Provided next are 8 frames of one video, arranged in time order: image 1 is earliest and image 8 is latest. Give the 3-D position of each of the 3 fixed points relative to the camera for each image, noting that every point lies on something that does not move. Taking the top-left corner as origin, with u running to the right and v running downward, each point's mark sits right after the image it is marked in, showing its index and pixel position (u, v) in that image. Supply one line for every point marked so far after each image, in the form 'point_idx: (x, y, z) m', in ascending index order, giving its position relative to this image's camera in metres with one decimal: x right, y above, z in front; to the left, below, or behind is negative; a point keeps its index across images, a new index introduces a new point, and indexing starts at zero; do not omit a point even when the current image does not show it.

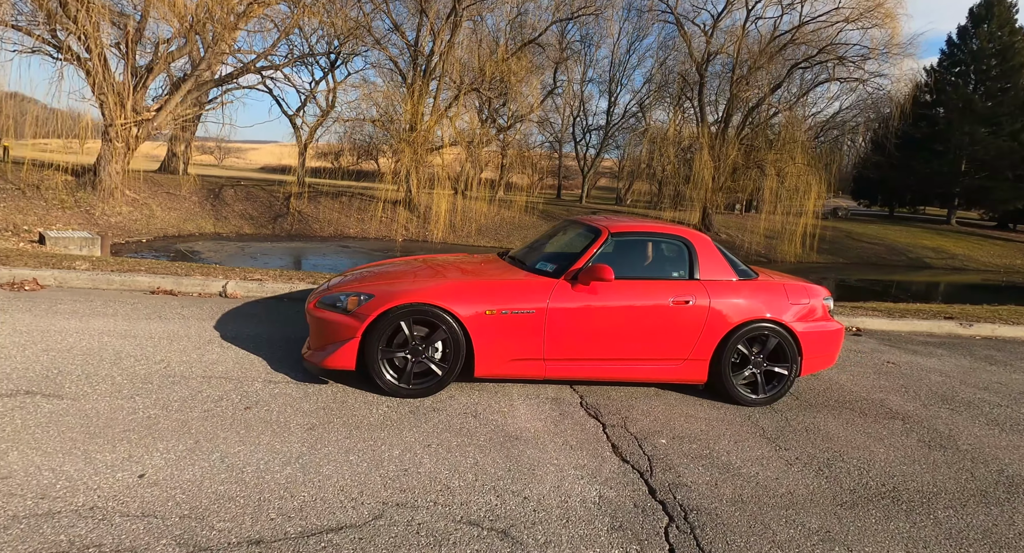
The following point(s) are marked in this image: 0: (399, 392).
0: (-0.8, -0.8, +3.7) m
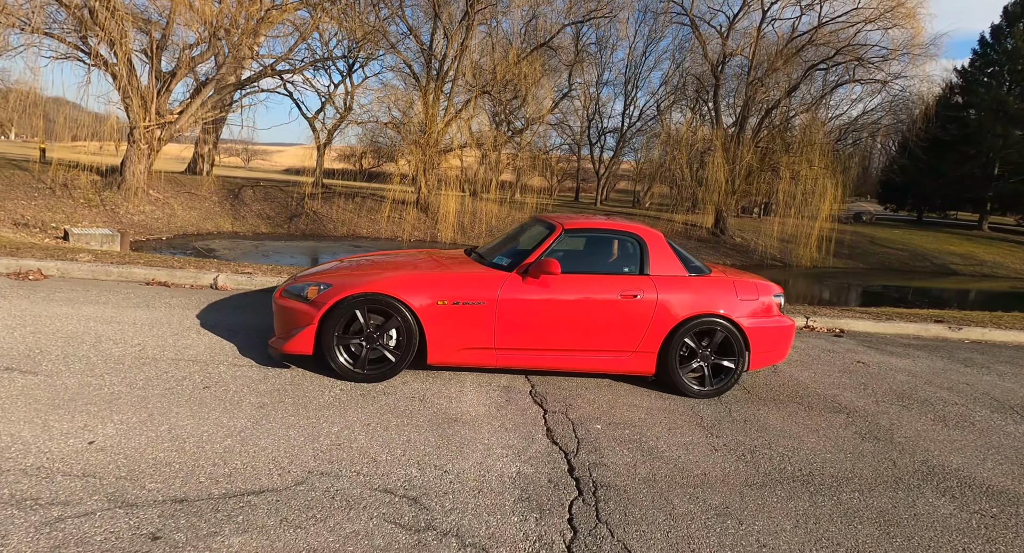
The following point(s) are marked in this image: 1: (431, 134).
0: (-1.2, -0.7, +4.0) m
1: (-1.4, +3.6, +14.3) m
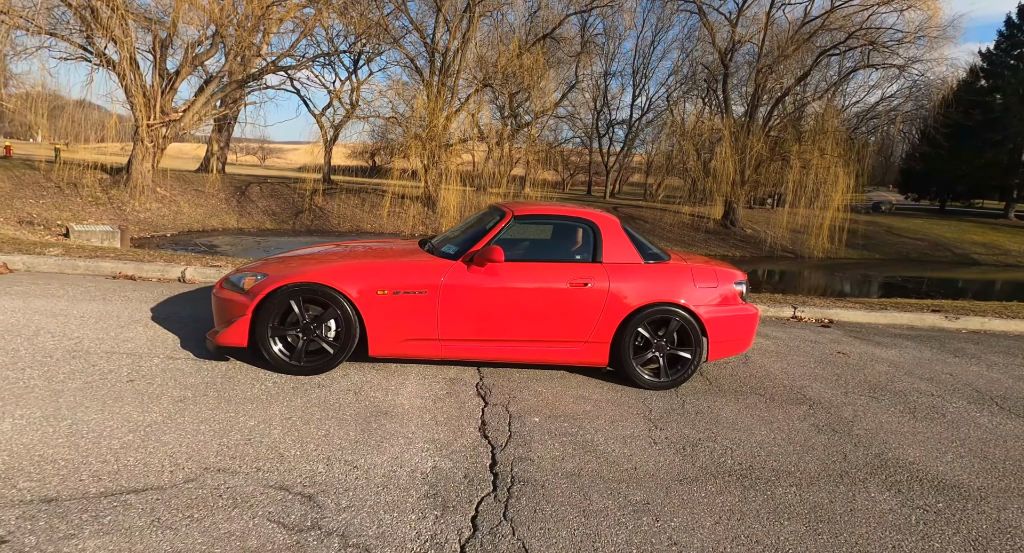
0: (-1.6, -0.6, +3.8) m
1: (-1.5, +3.8, +14.2) m
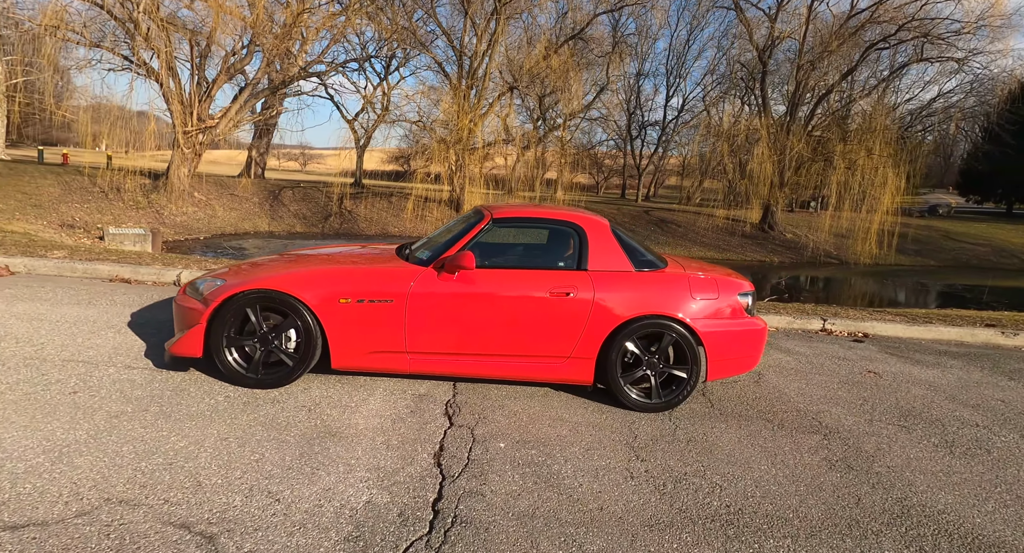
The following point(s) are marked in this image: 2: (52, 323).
0: (-1.8, -0.7, +3.6) m
1: (-1.0, +3.7, +14.0) m
2: (-3.8, -0.4, +4.5) m
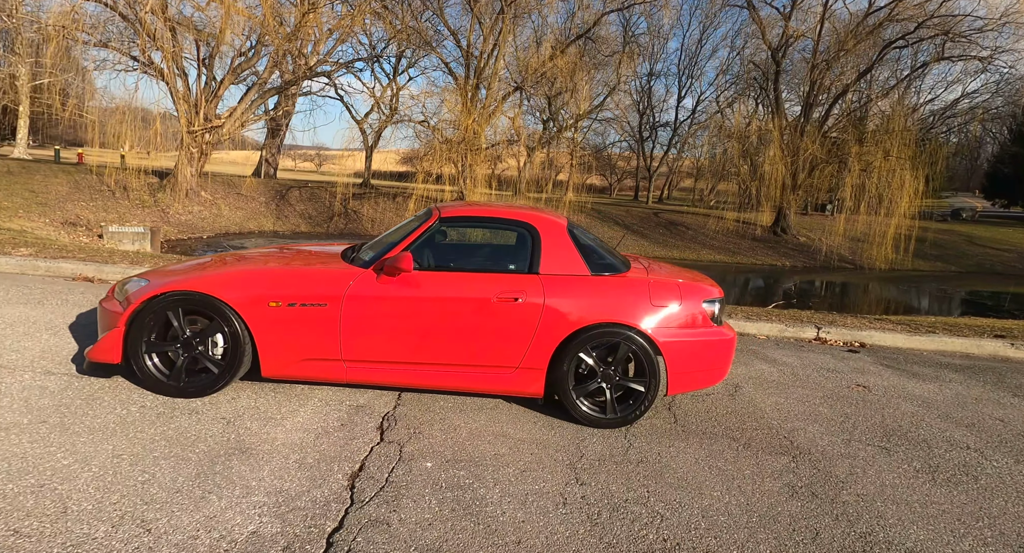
0: (-2.1, -0.7, +3.4) m
1: (-1.0, +3.6, +13.7) m
2: (-4.1, -0.4, +4.3) m
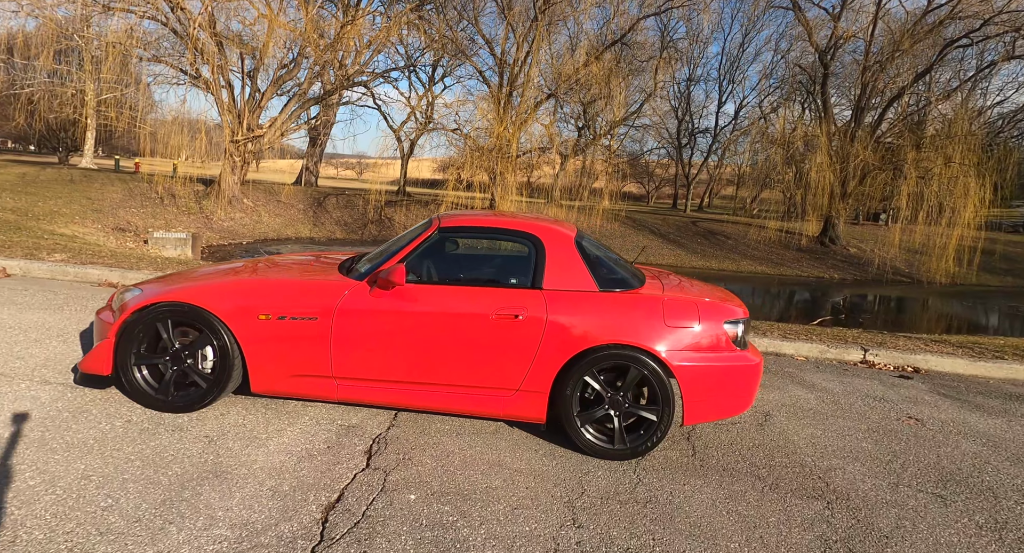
0: (-2.1, -0.7, +3.2) m
1: (-0.3, +3.4, +13.5) m
2: (-4.0, -0.4, +4.3) m
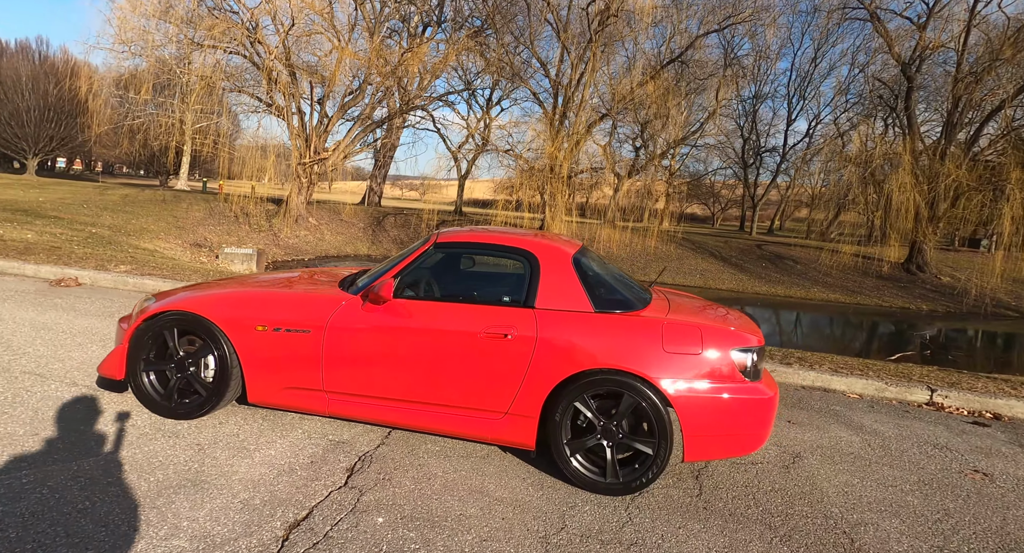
0: (-2.2, -0.8, +3.3) m
1: (+1.0, +2.9, +13.5) m
2: (-3.9, -0.5, +4.7) m
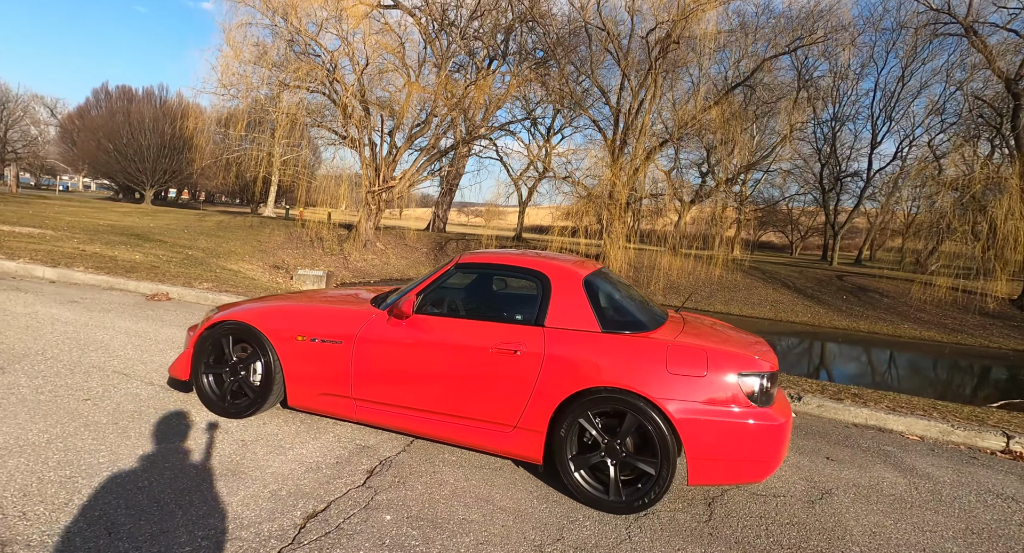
0: (-2.0, -0.9, +3.8) m
1: (+2.4, +2.2, +13.6) m
2: (-3.6, -0.6, +5.3) m
